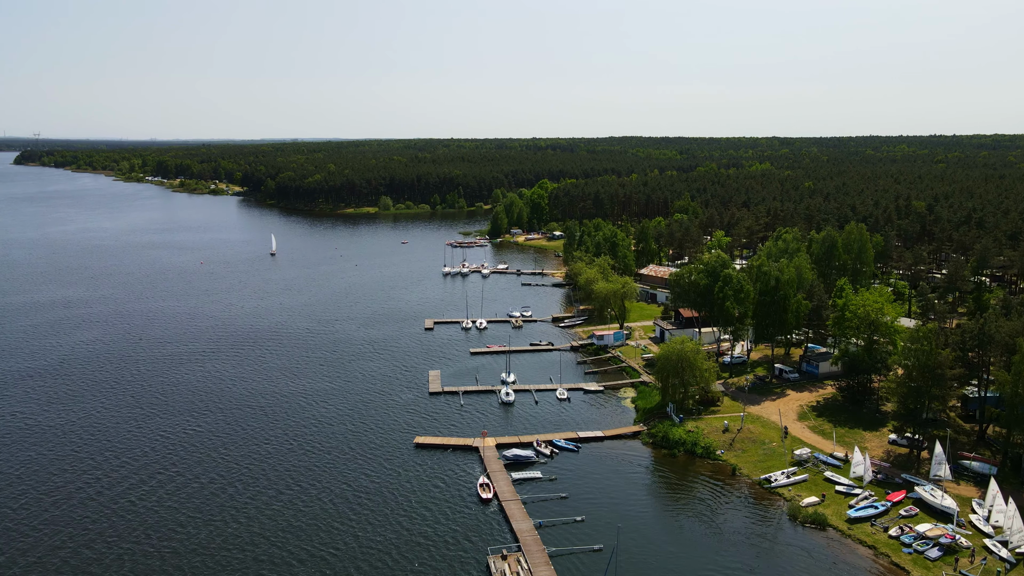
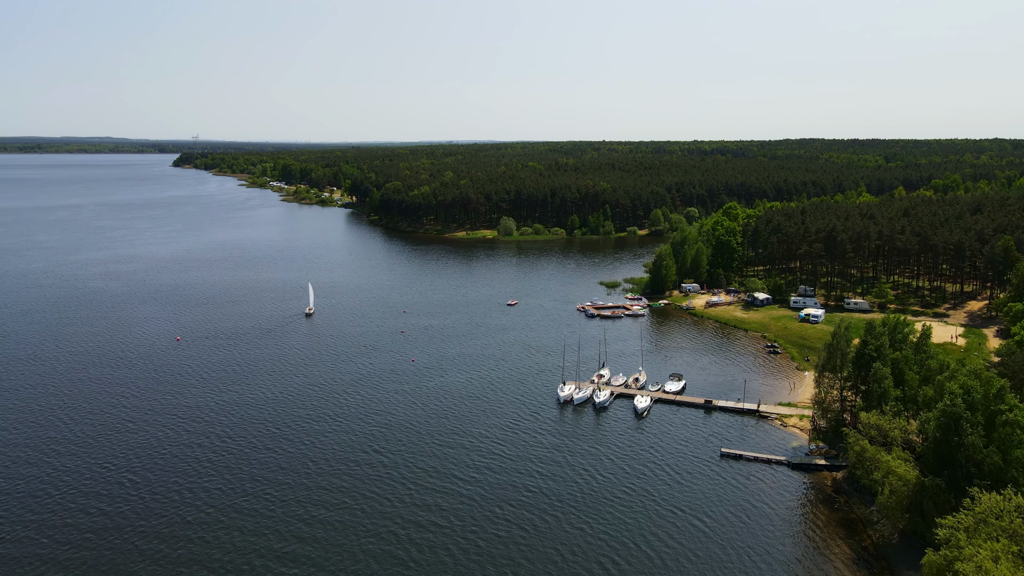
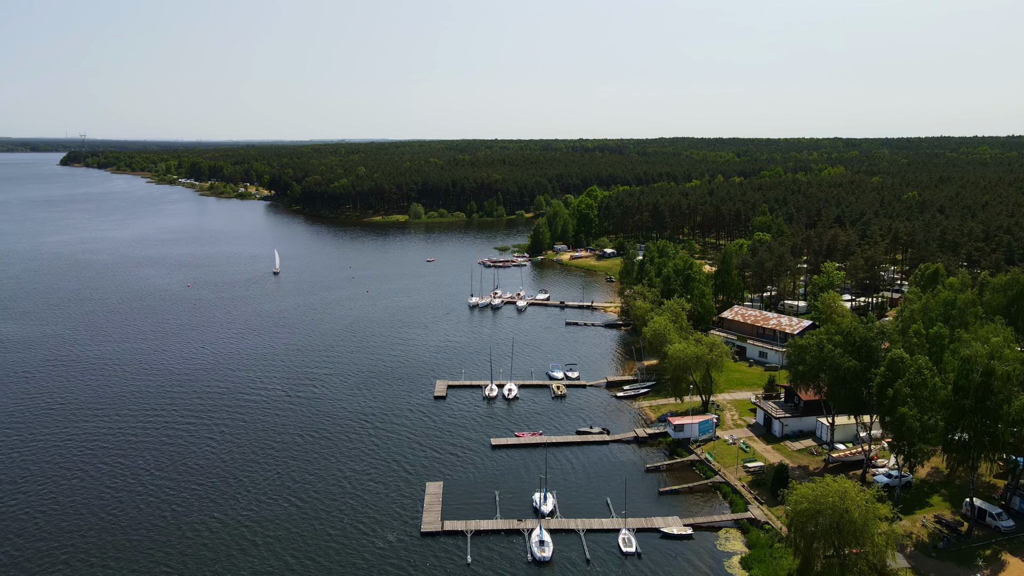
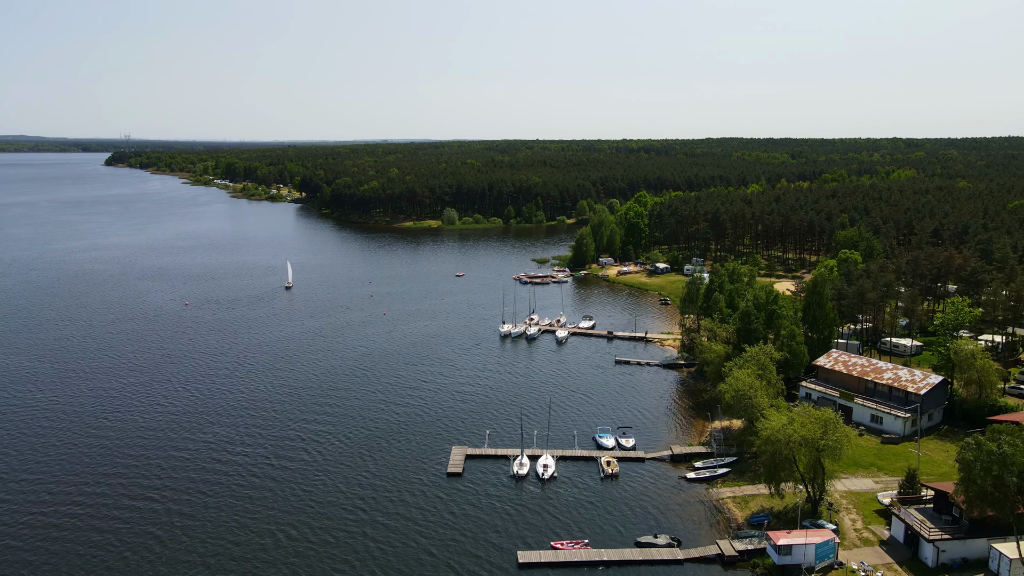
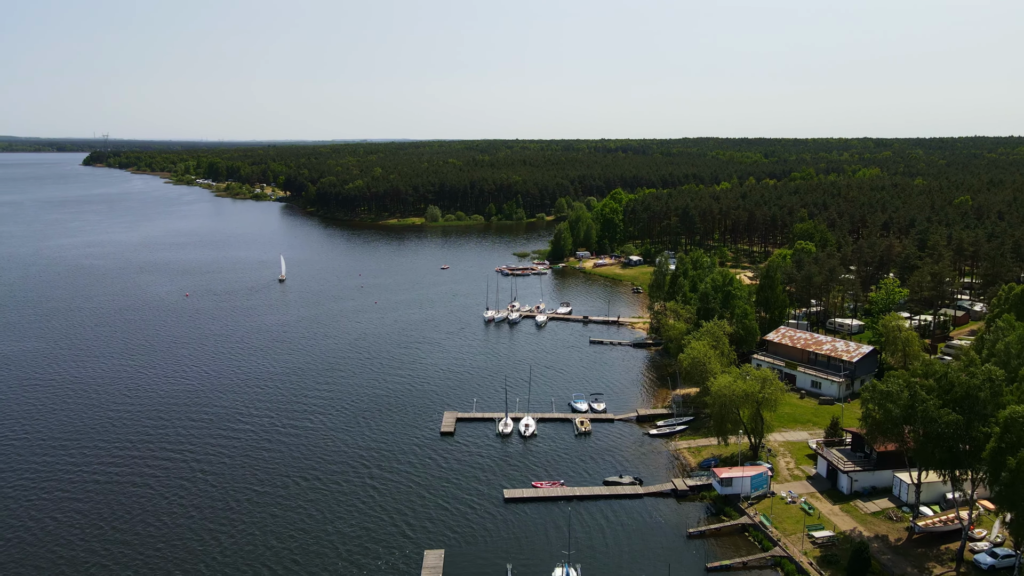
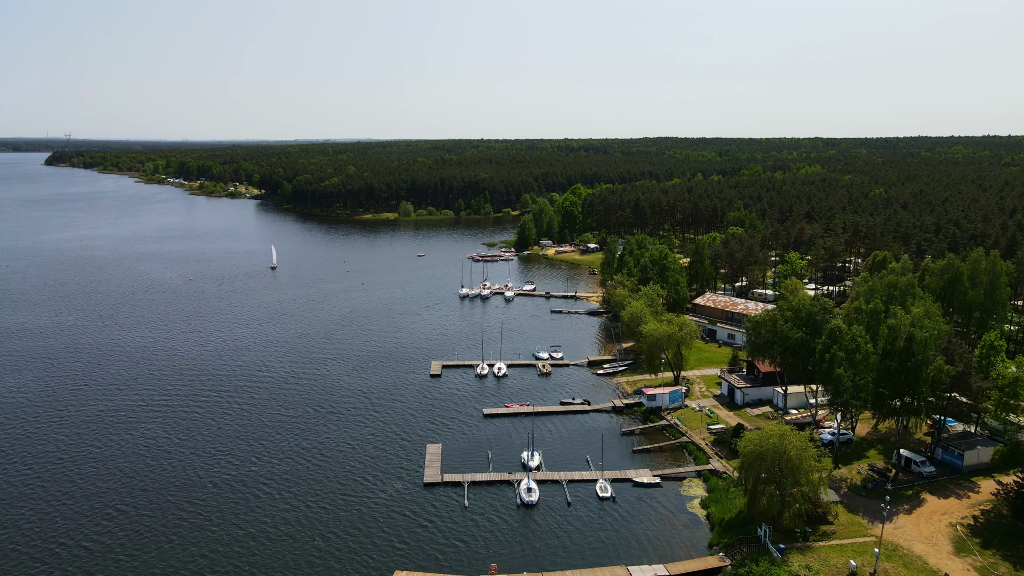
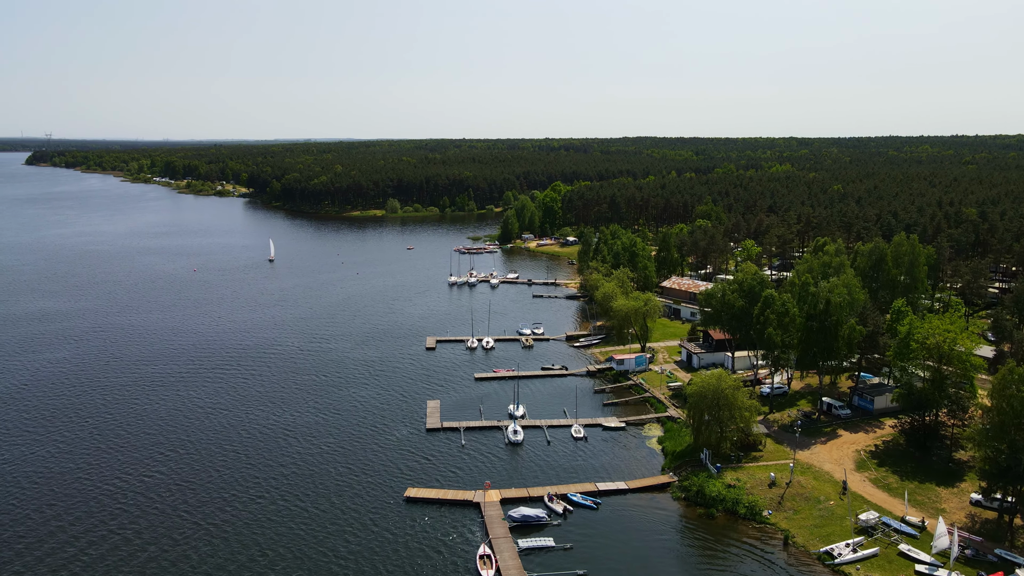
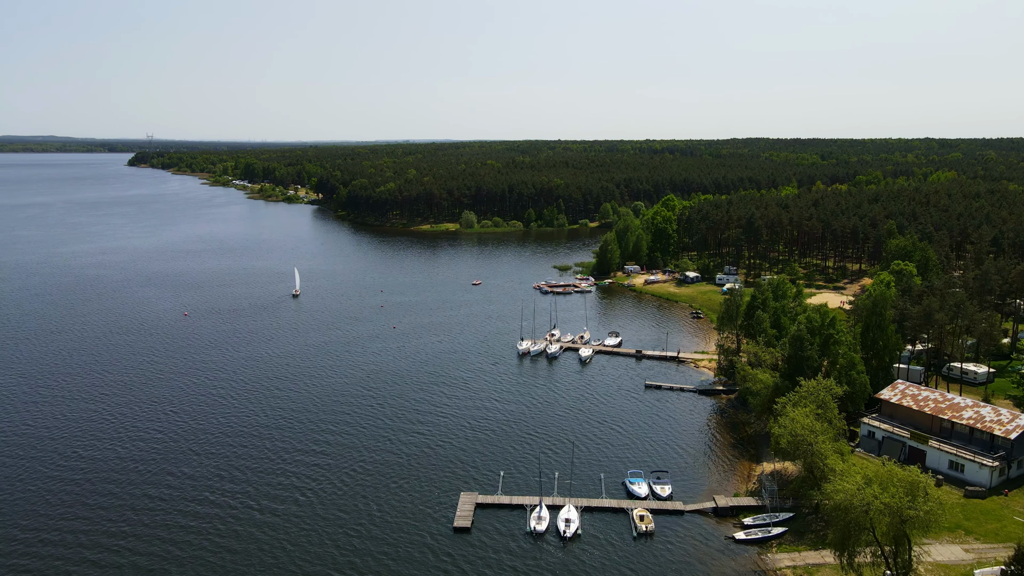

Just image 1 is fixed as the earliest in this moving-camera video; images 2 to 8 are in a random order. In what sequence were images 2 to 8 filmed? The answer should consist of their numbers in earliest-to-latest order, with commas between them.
7, 6, 3, 5, 4, 8, 2
